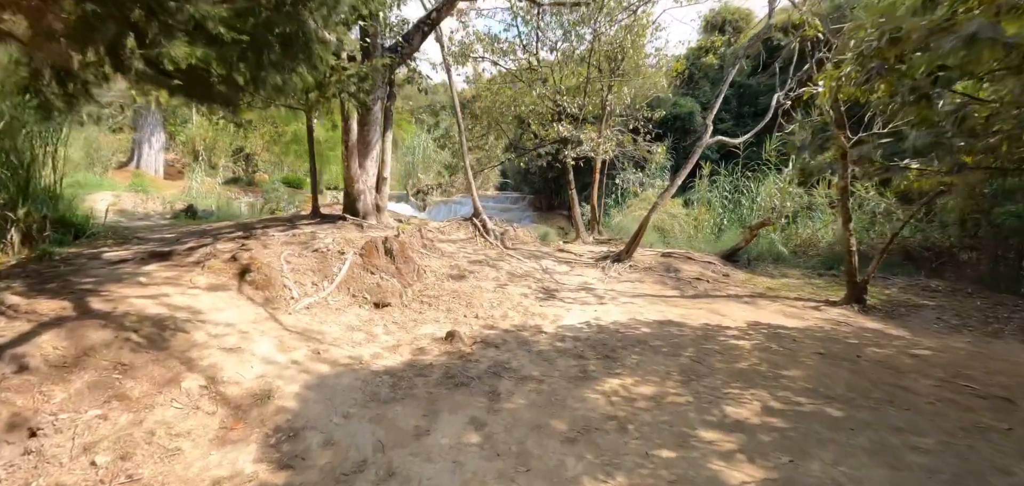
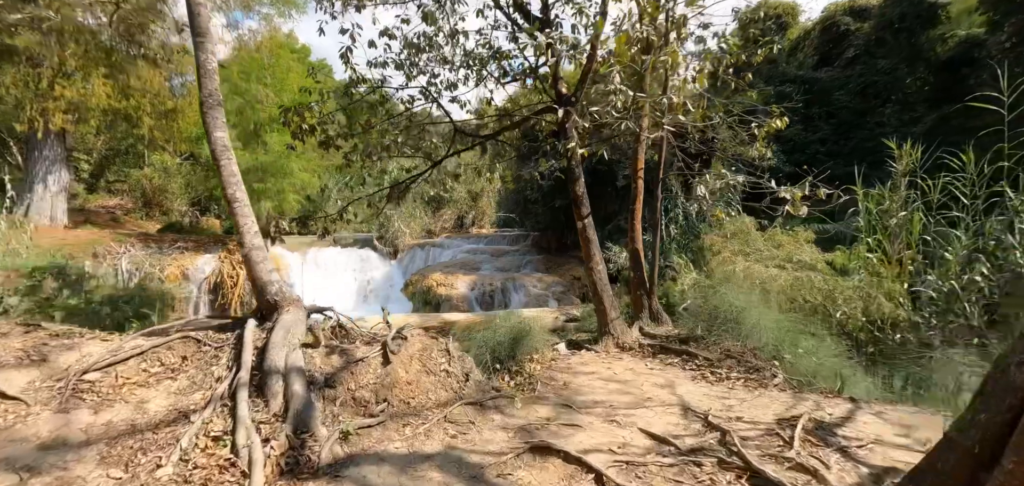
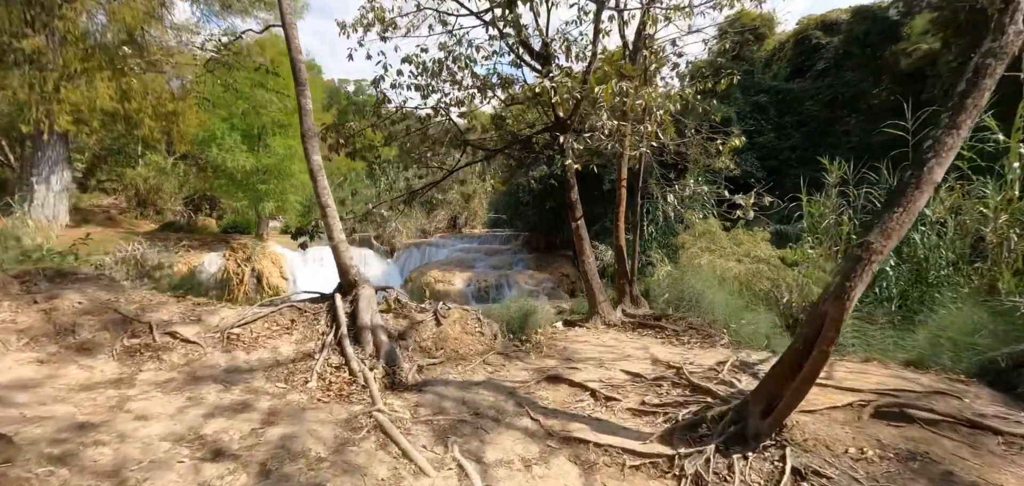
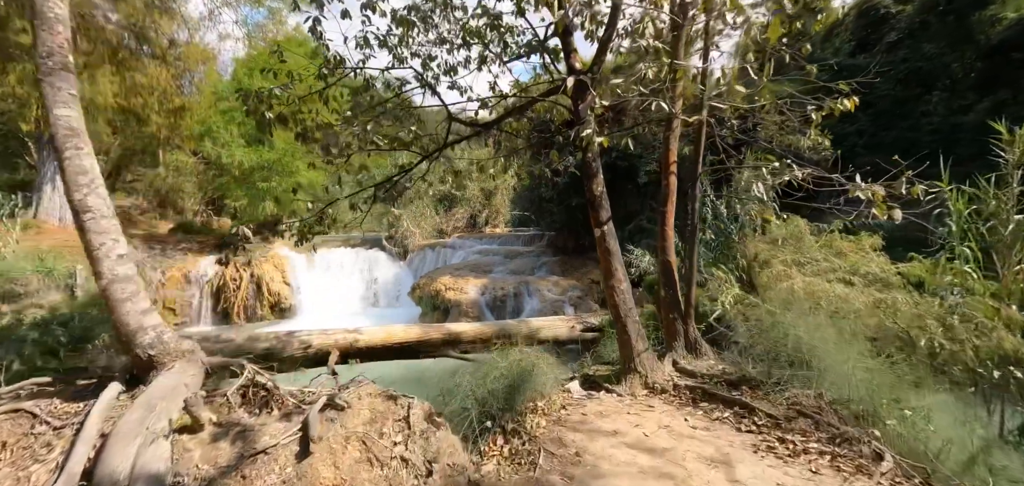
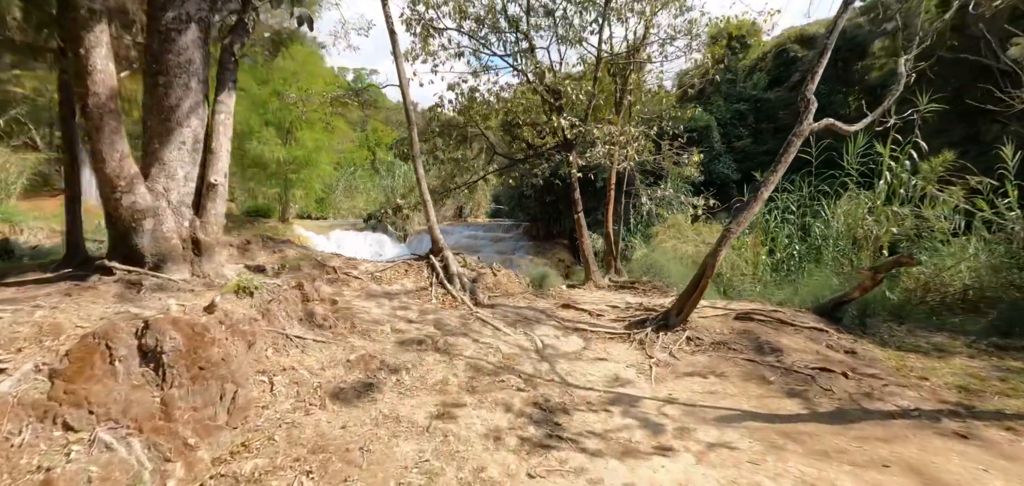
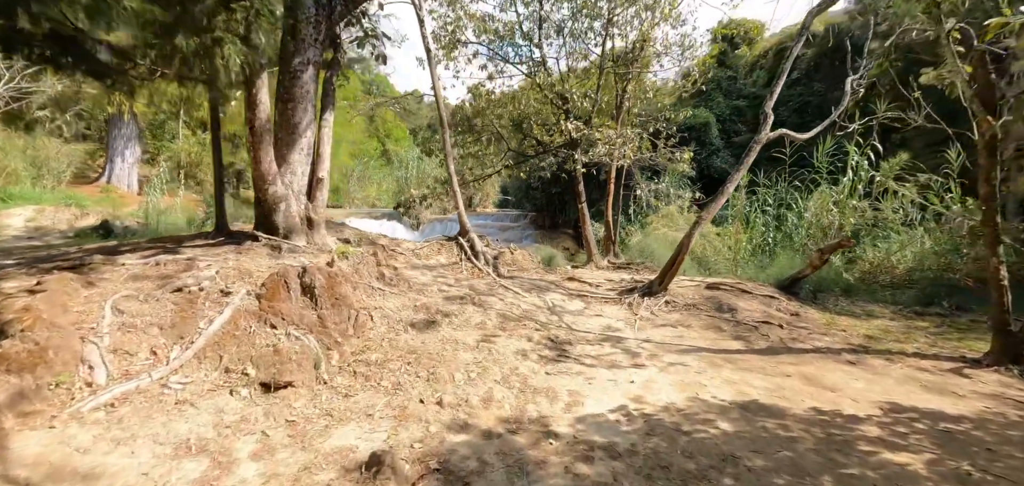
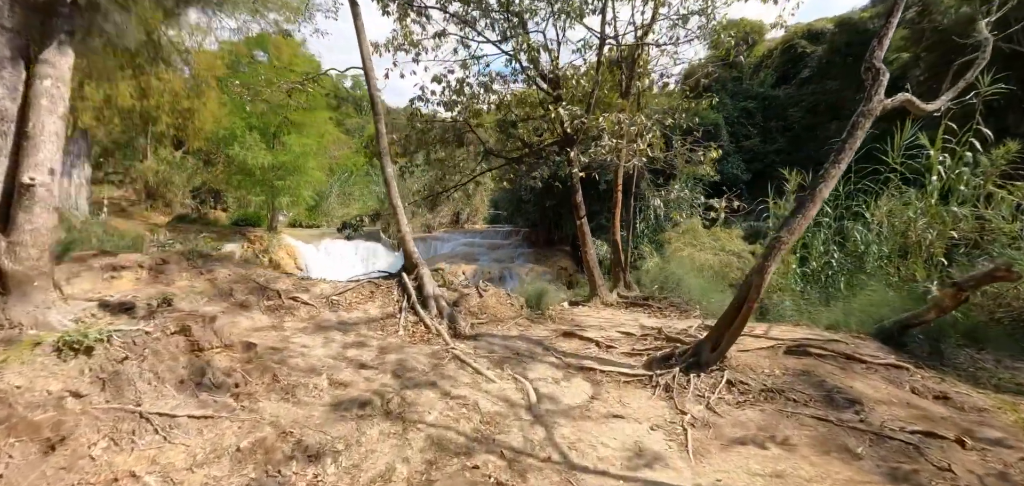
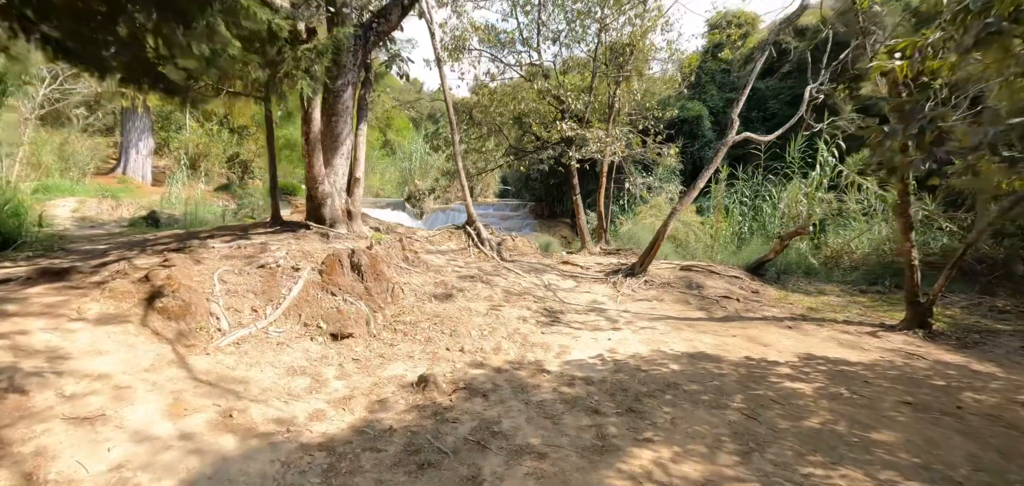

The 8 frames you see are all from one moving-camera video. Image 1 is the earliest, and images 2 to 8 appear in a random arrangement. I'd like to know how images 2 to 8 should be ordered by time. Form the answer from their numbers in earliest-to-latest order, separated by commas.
8, 6, 5, 7, 3, 2, 4
